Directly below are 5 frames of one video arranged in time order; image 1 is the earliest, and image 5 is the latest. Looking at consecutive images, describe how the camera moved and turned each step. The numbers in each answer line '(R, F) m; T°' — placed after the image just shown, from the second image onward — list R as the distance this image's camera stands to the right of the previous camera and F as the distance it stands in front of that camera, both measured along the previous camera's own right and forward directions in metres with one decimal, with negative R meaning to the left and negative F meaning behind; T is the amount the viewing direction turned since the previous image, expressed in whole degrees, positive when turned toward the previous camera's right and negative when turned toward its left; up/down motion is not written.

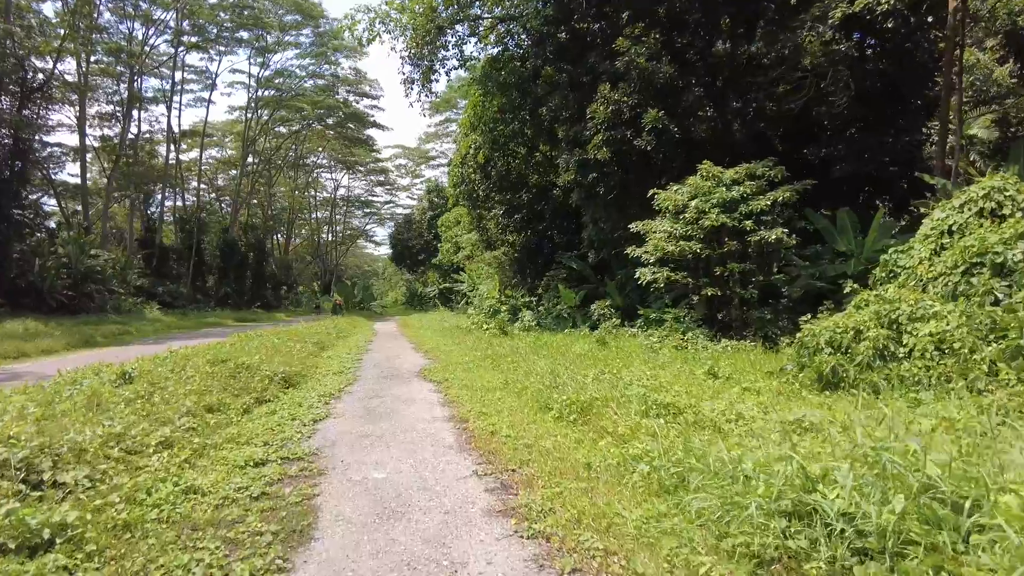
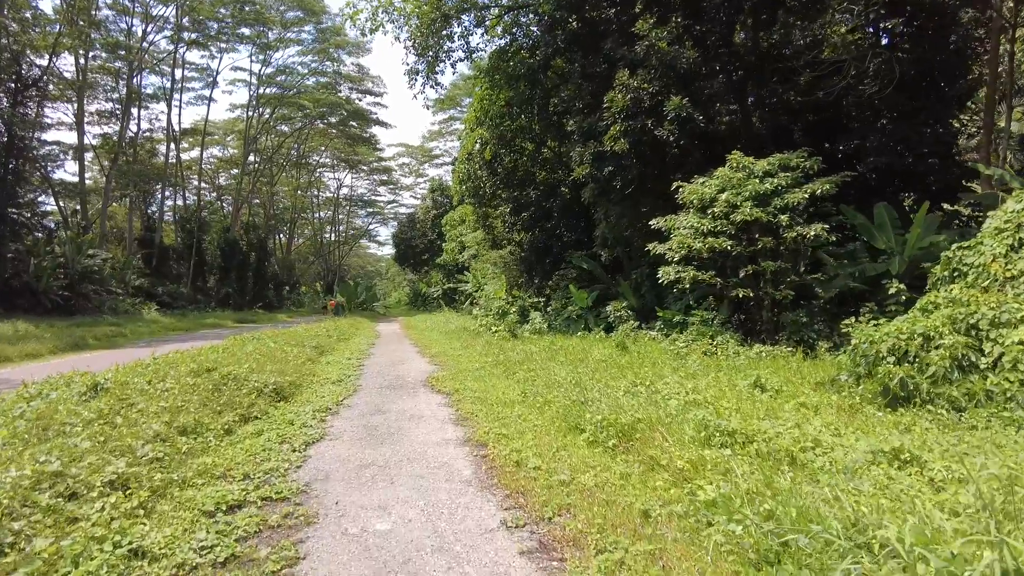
(-0.1, +0.7) m; 0°
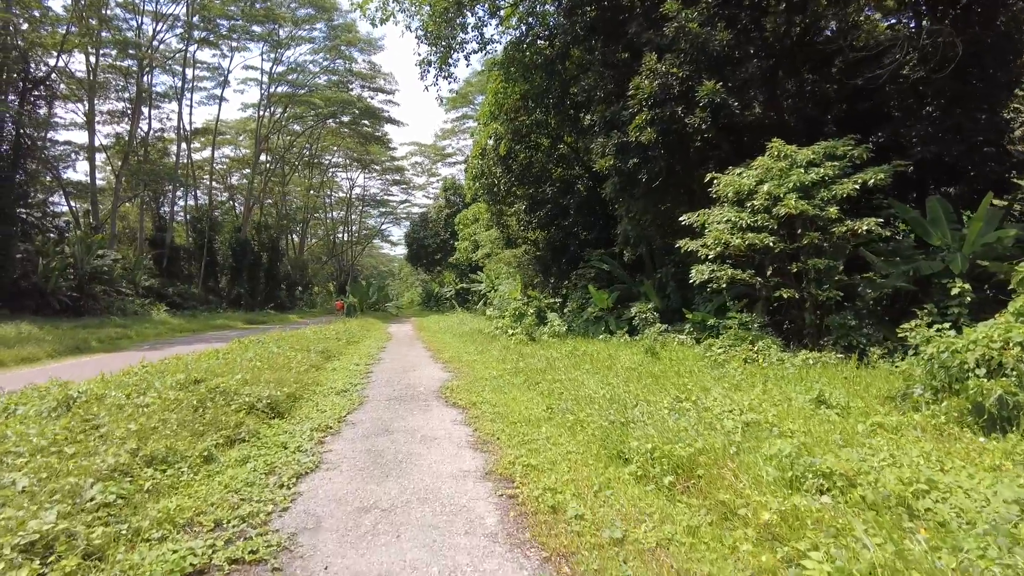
(-0.1, +0.7) m; -1°
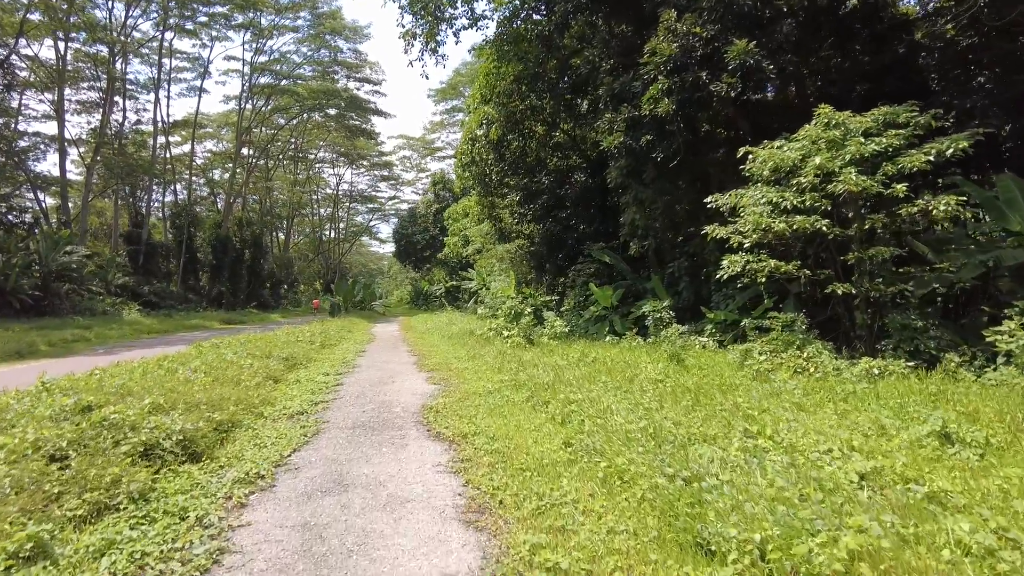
(-0.1, +1.3) m; +1°
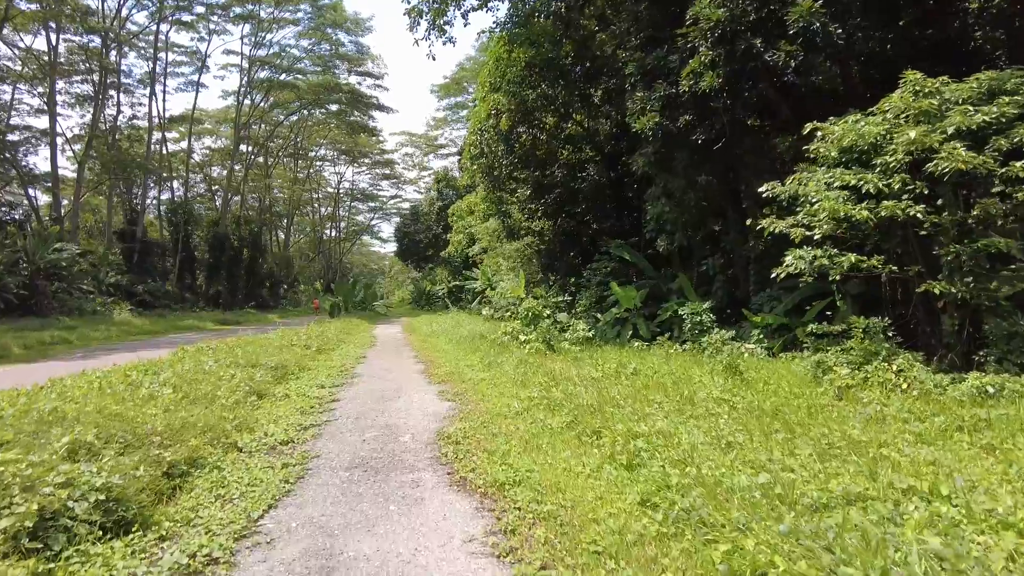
(-0.2, +1.1) m; 0°
